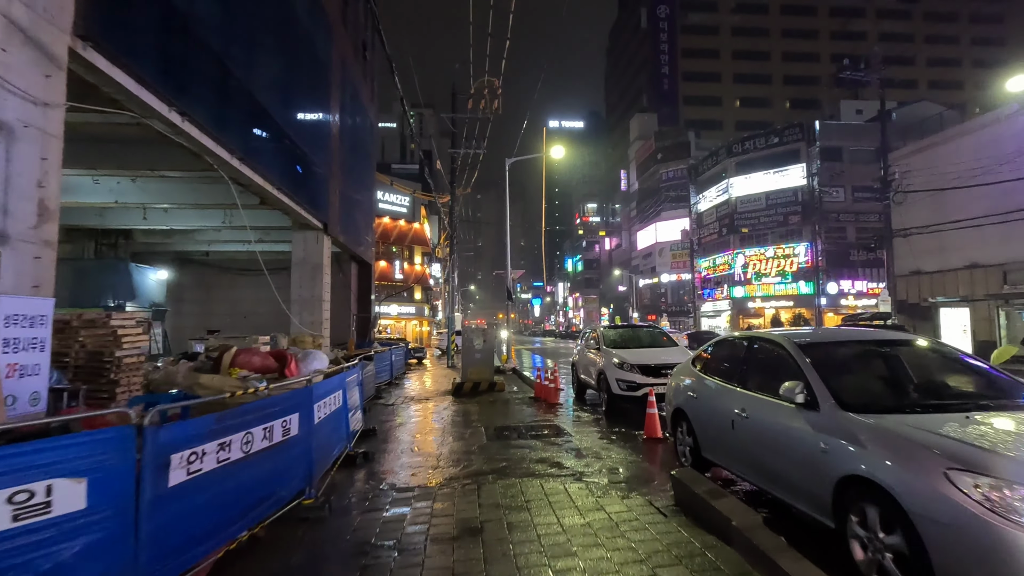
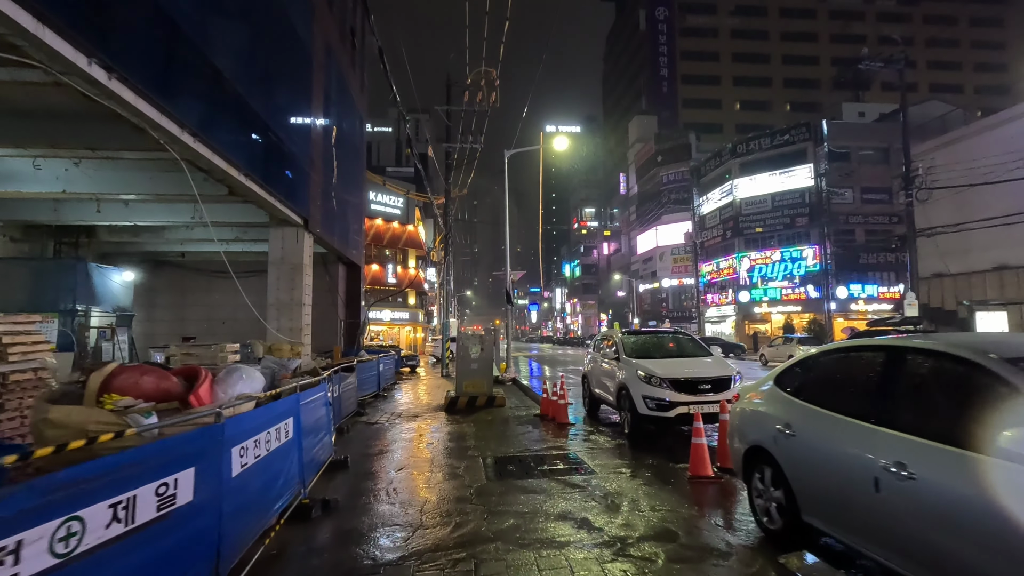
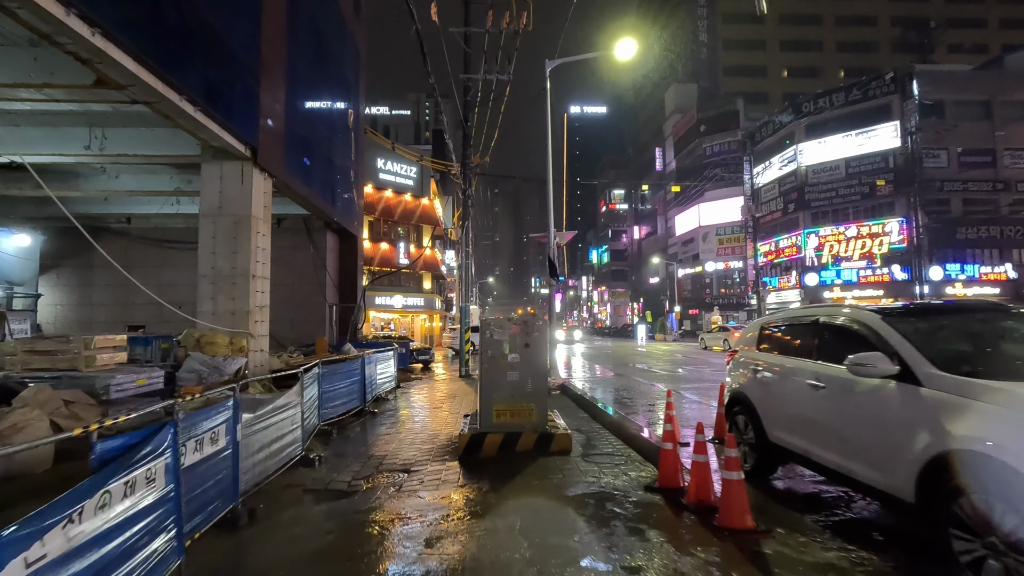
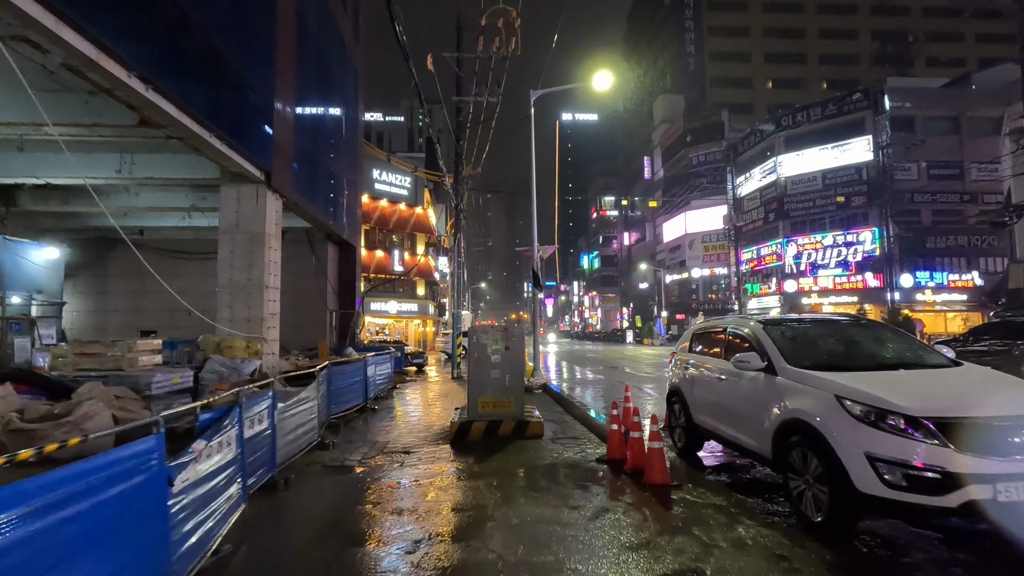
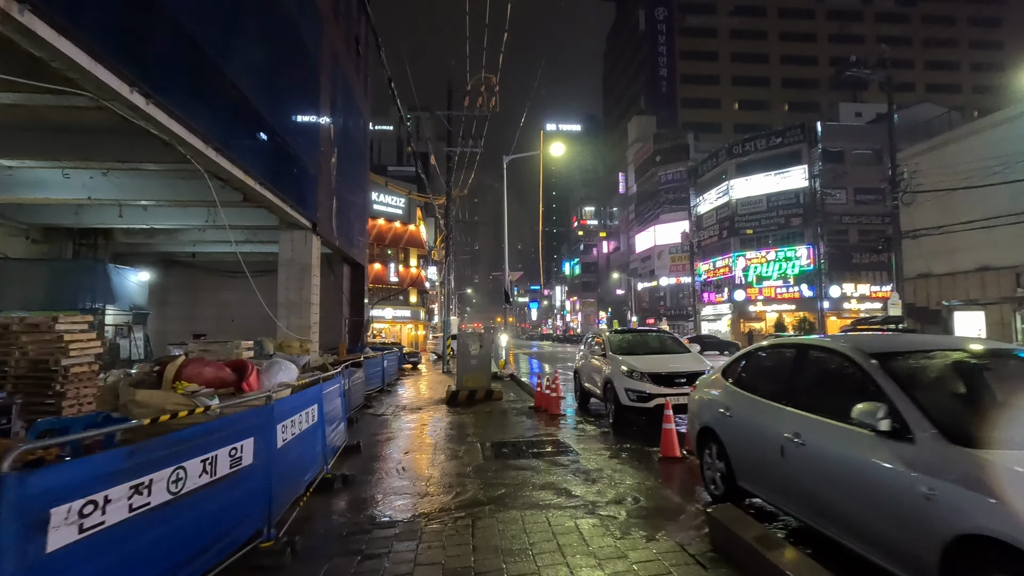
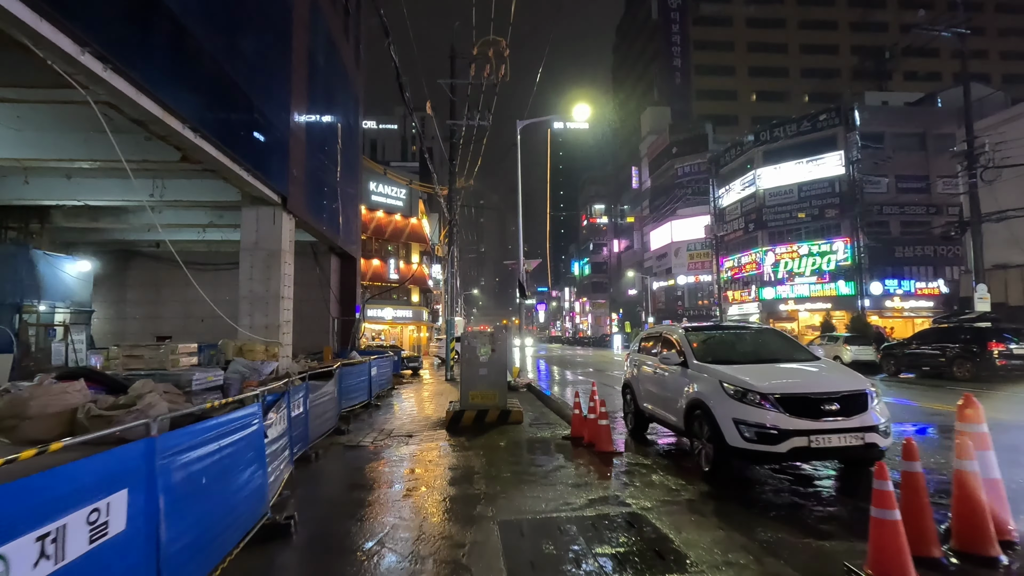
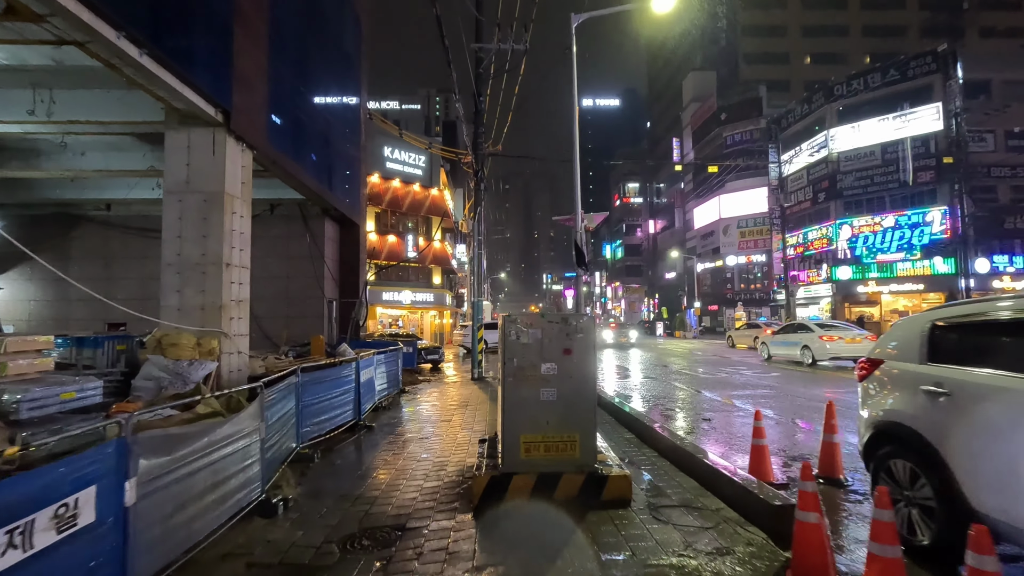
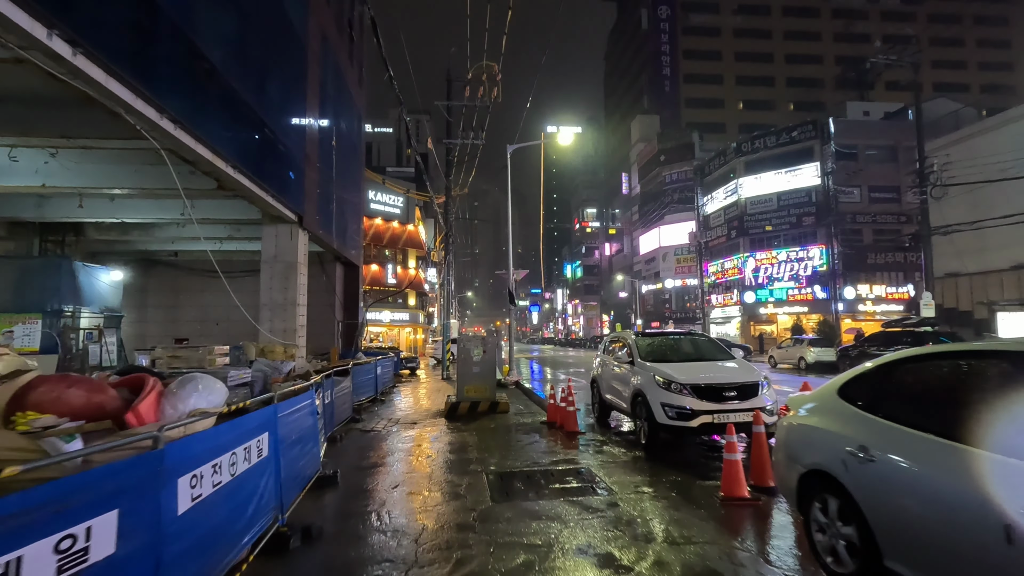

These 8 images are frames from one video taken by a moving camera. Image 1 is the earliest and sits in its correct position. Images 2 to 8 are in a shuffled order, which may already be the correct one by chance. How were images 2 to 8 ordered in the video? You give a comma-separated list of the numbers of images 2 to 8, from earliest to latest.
5, 2, 8, 6, 4, 3, 7
